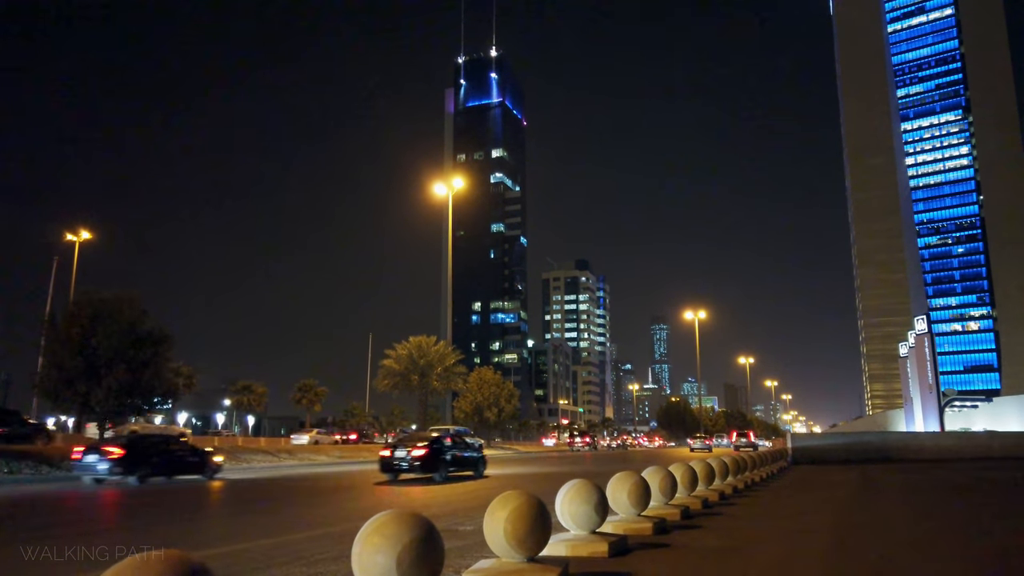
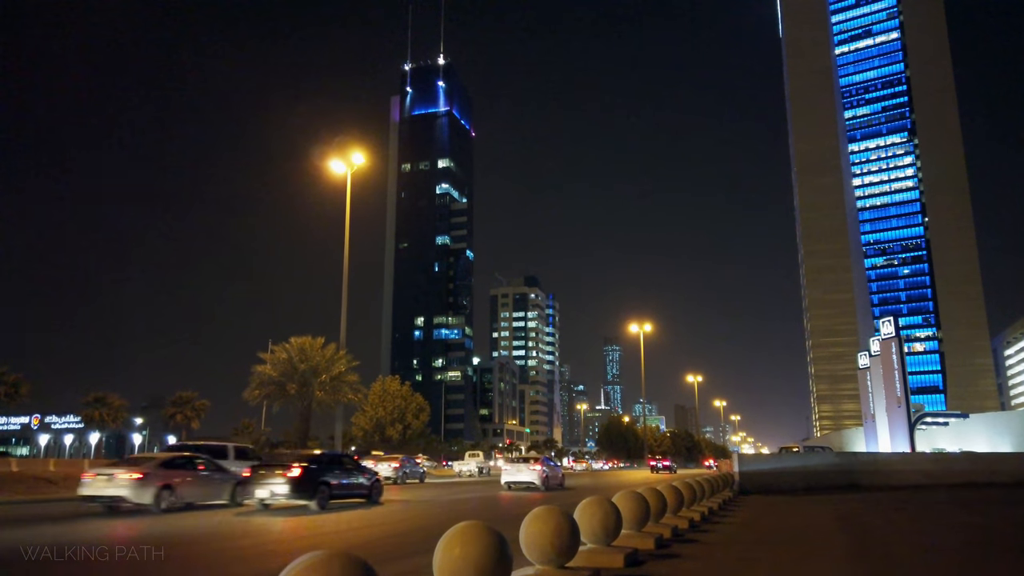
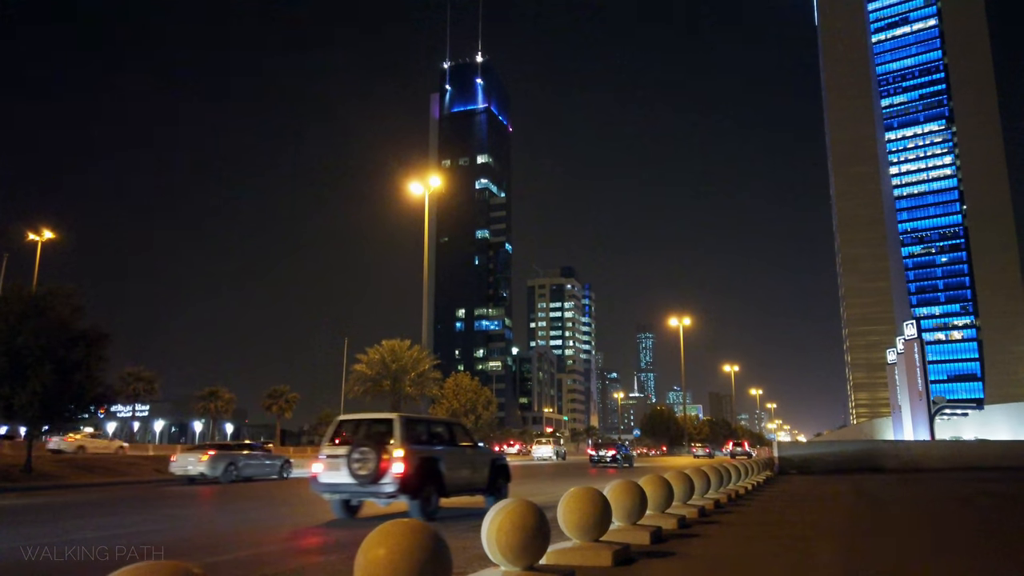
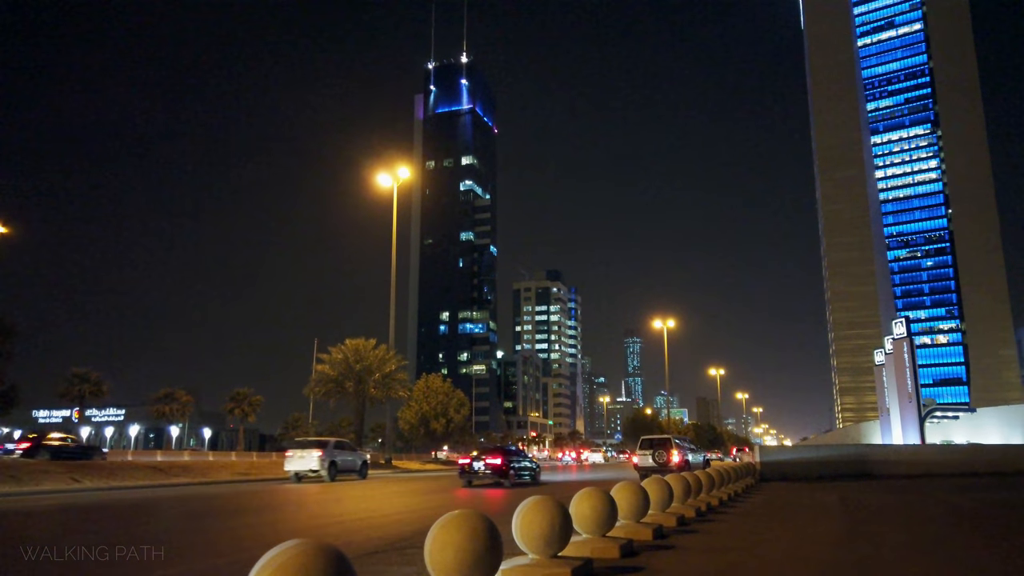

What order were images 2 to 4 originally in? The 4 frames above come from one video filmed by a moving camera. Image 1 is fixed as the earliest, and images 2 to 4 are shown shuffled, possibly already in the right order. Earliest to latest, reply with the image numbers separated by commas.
3, 4, 2
